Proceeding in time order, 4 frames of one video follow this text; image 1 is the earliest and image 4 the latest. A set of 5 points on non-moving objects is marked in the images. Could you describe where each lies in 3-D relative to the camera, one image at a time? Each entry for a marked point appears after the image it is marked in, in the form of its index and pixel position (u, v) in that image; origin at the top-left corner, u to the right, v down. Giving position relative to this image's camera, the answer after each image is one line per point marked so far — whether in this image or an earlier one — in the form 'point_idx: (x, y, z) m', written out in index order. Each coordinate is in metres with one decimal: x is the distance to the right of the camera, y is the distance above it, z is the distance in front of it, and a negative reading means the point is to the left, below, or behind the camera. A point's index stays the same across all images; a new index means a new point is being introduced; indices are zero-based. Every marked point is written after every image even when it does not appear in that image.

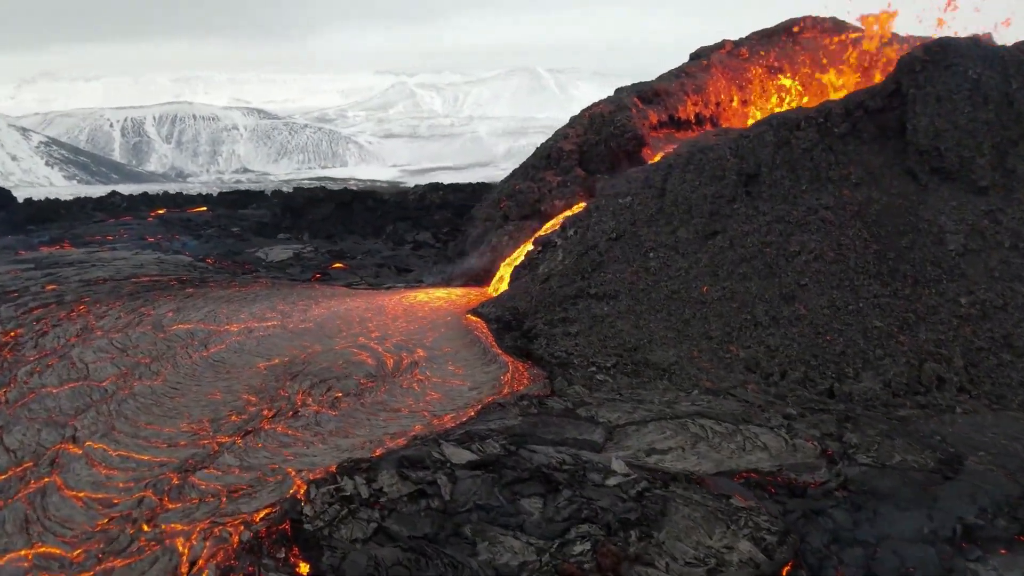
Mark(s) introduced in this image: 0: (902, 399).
0: (+3.3, -0.9, +8.3) m
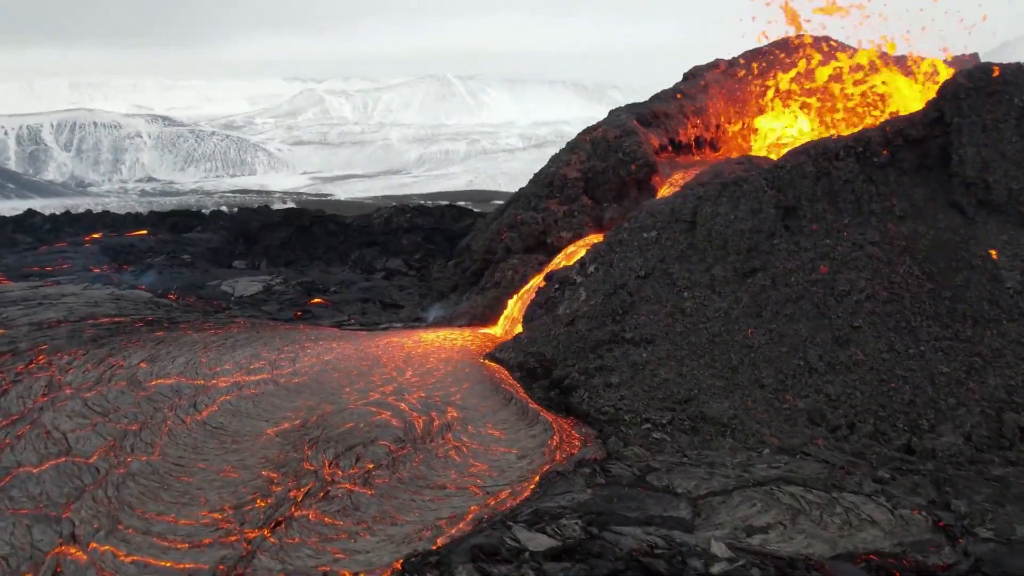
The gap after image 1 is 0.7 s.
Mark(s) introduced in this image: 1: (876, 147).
0: (+3.7, -1.3, +7.7) m
1: (+3.6, +1.4, +10.0) m
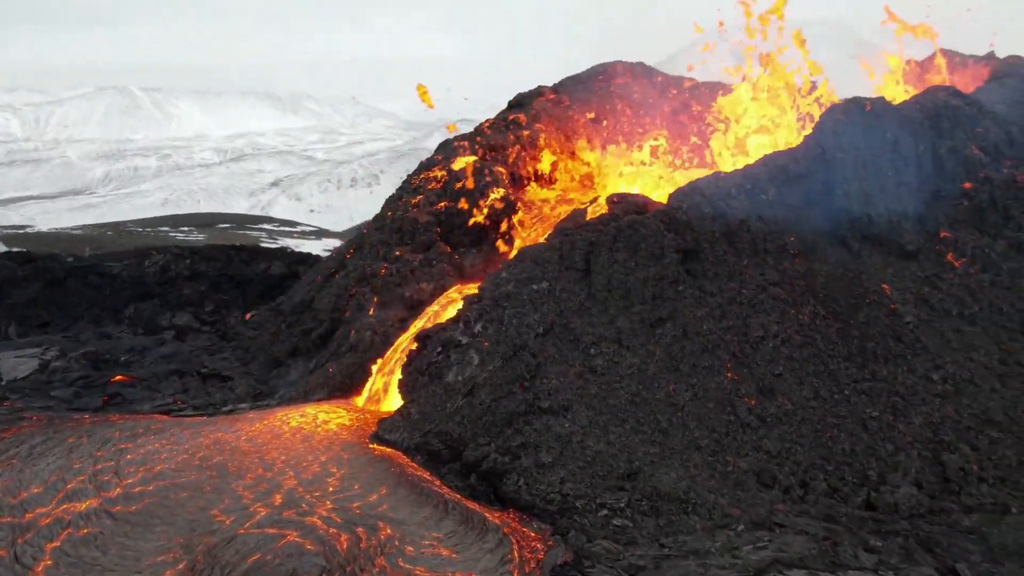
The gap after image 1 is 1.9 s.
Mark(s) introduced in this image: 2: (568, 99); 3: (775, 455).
0: (+3.3, -1.6, +7.6) m
1: (+2.4, +1.0, +9.7) m
2: (+0.8, +2.7, +14.1) m
3: (+2.1, -1.4, +8.1) m
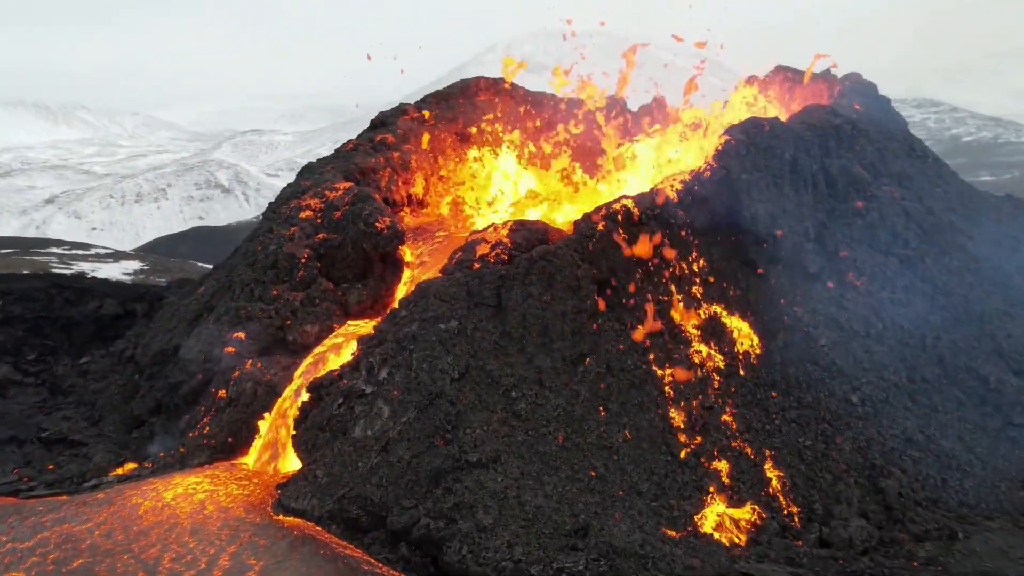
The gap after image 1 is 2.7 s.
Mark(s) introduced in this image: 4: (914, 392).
0: (+2.9, -1.8, +7.5) m
1: (+1.5, +0.8, +9.4) m
2: (-1.0, +2.3, +13.3) m
3: (+1.6, -1.6, +7.8) m
4: (+3.8, -1.0, +9.0) m
